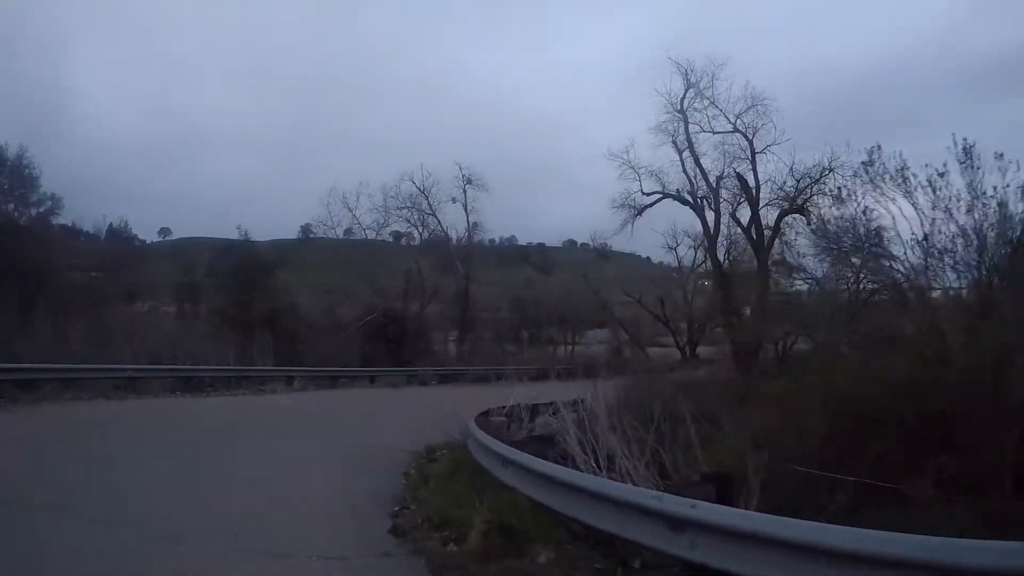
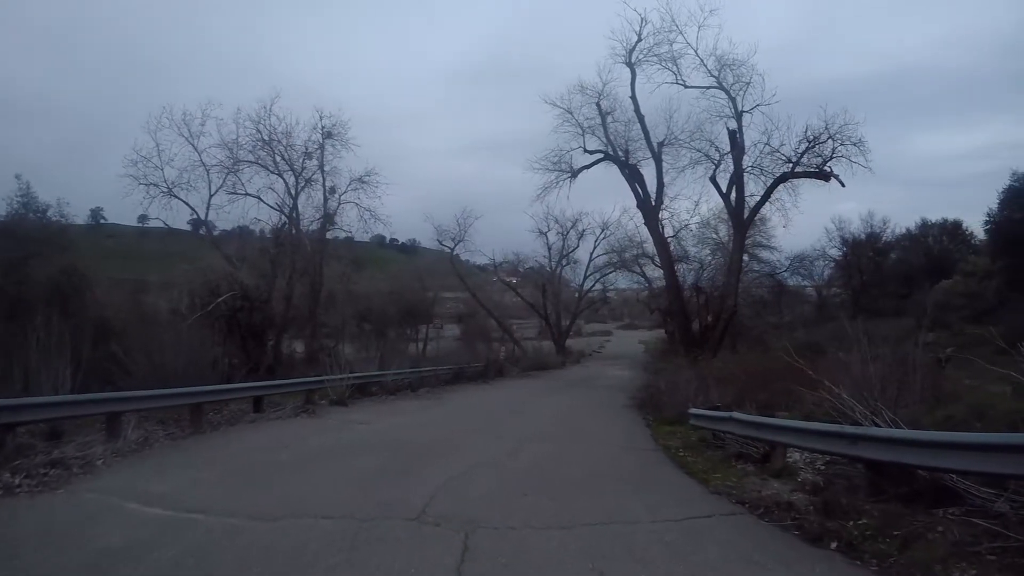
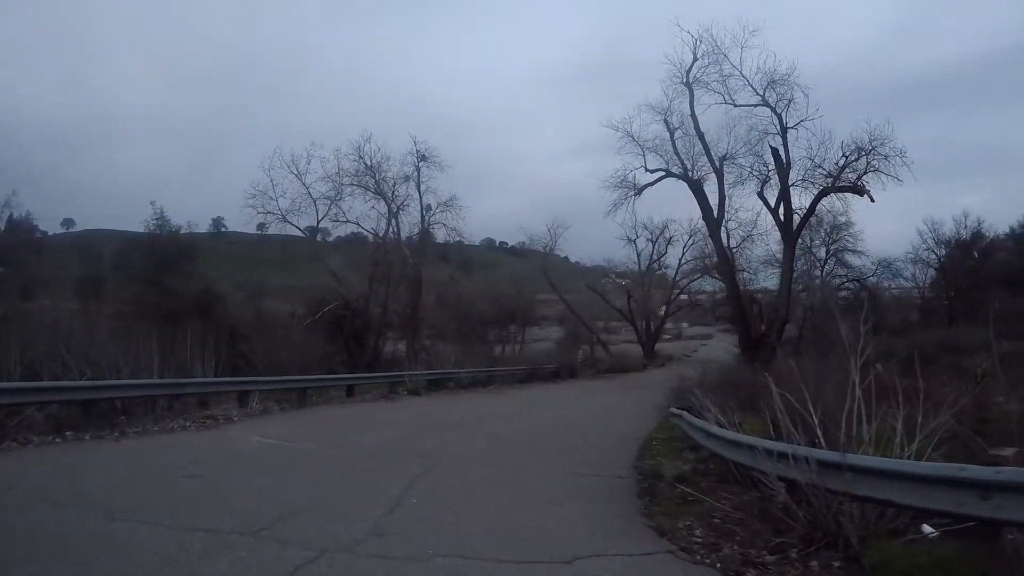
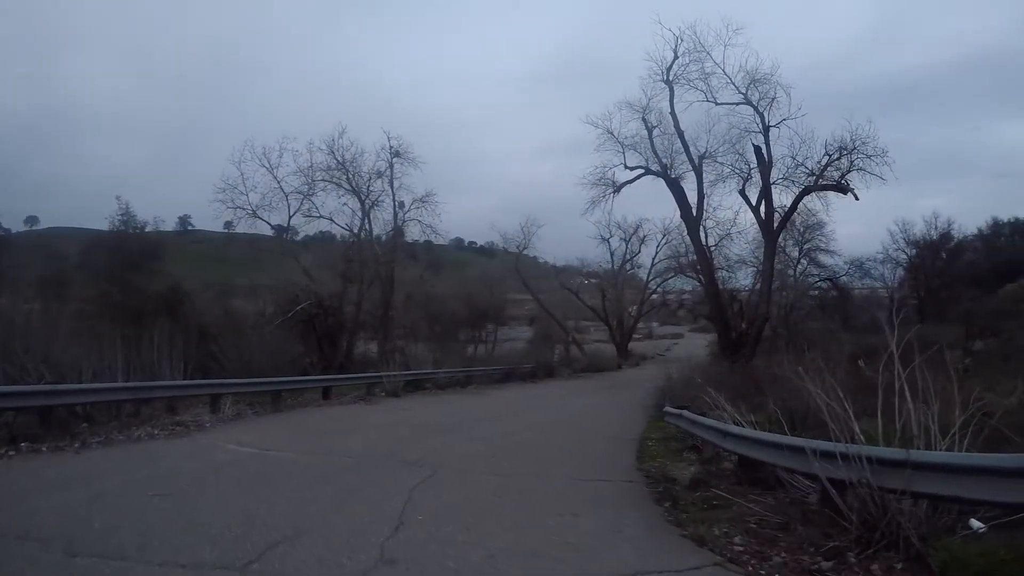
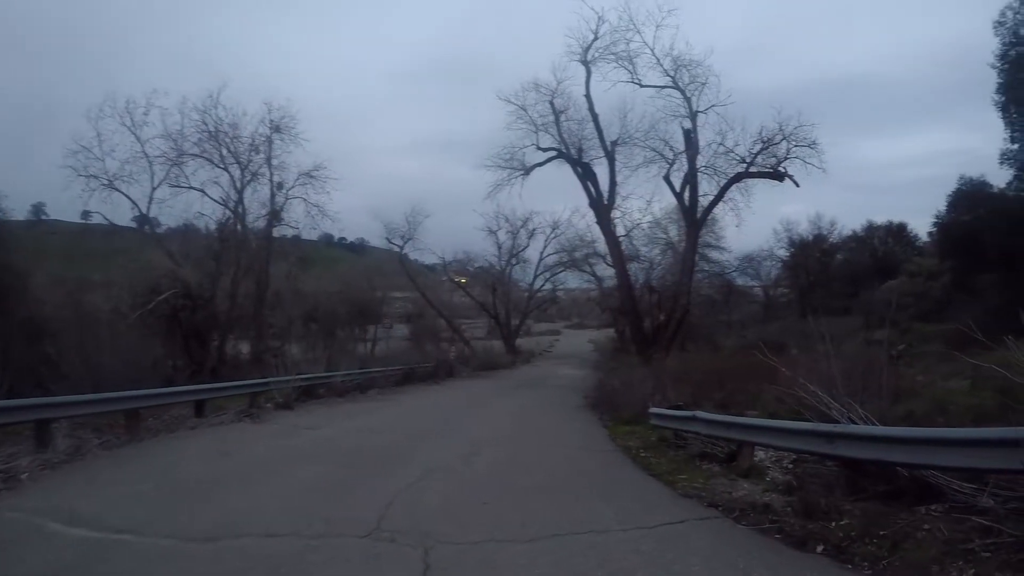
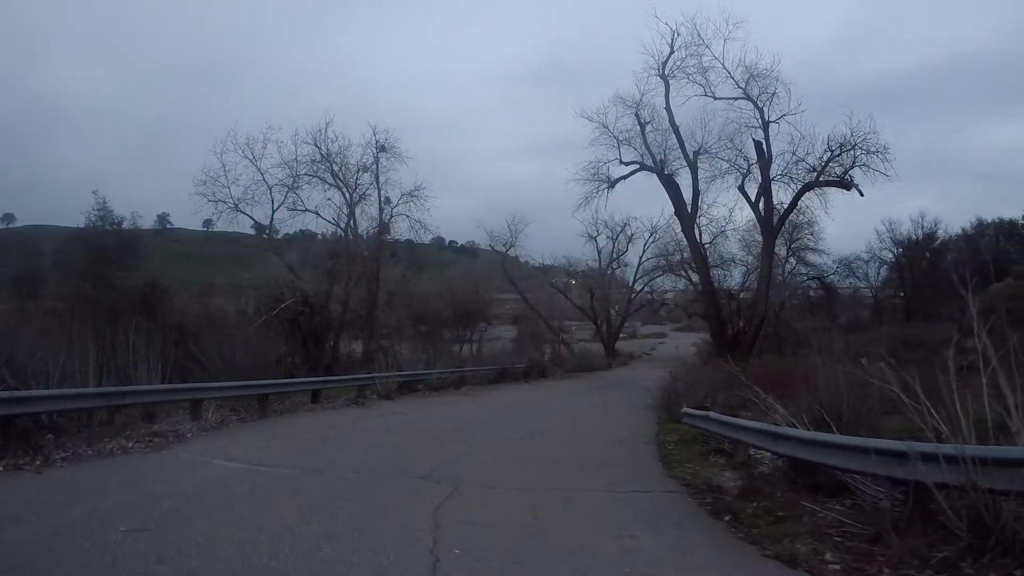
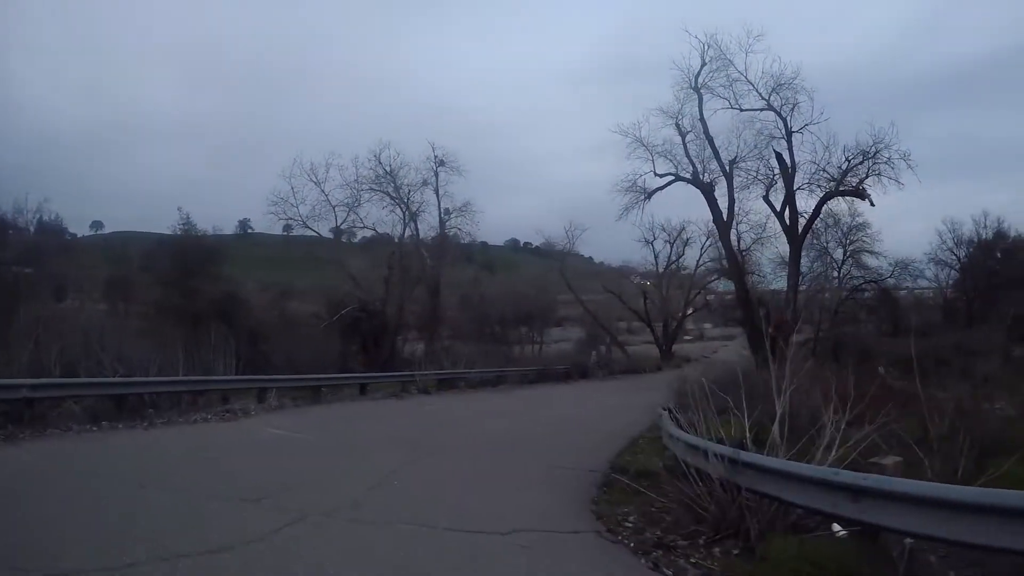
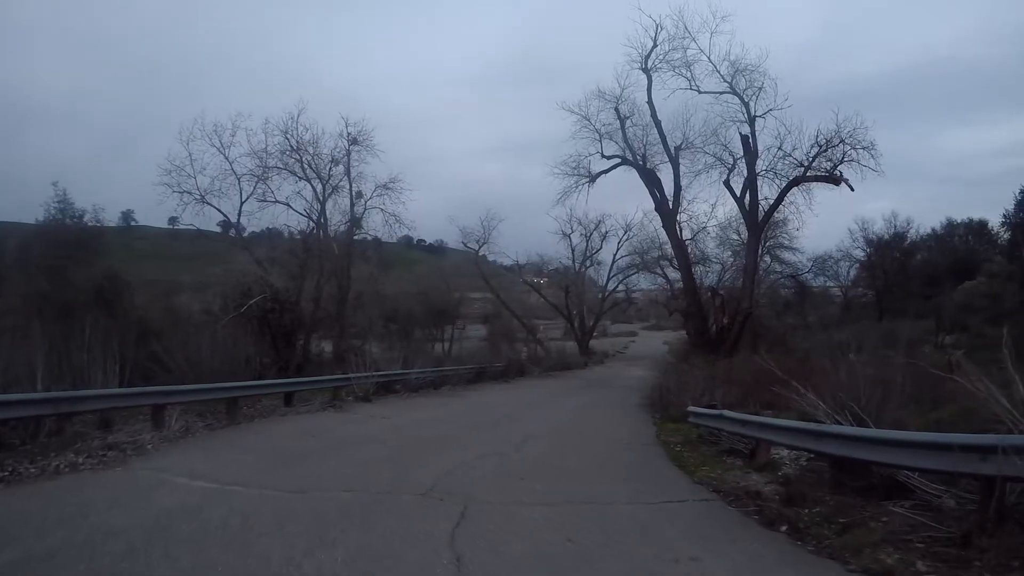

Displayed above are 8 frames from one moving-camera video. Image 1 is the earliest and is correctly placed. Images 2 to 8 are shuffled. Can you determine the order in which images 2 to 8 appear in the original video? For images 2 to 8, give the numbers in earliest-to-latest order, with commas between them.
7, 3, 4, 6, 8, 2, 5
